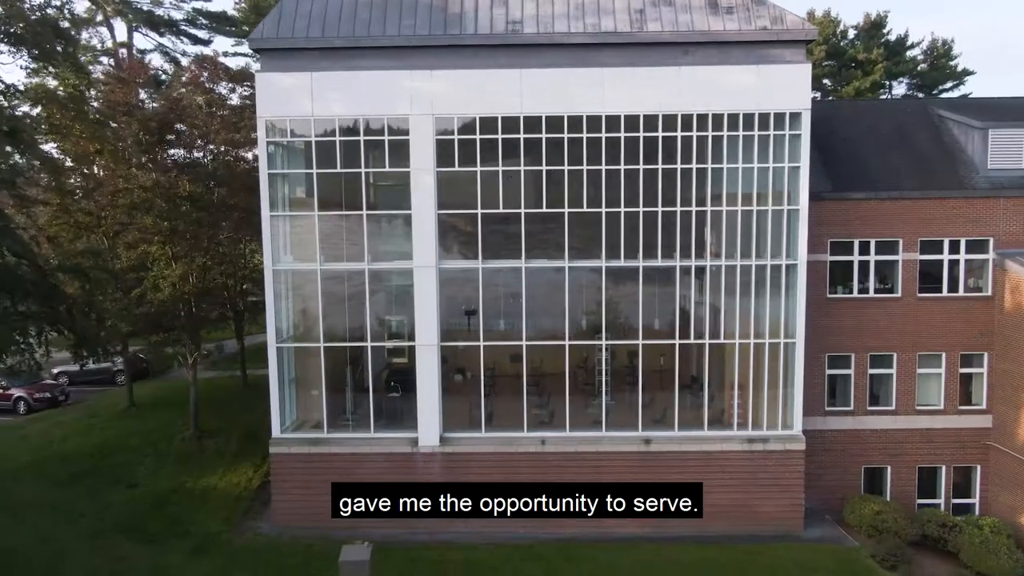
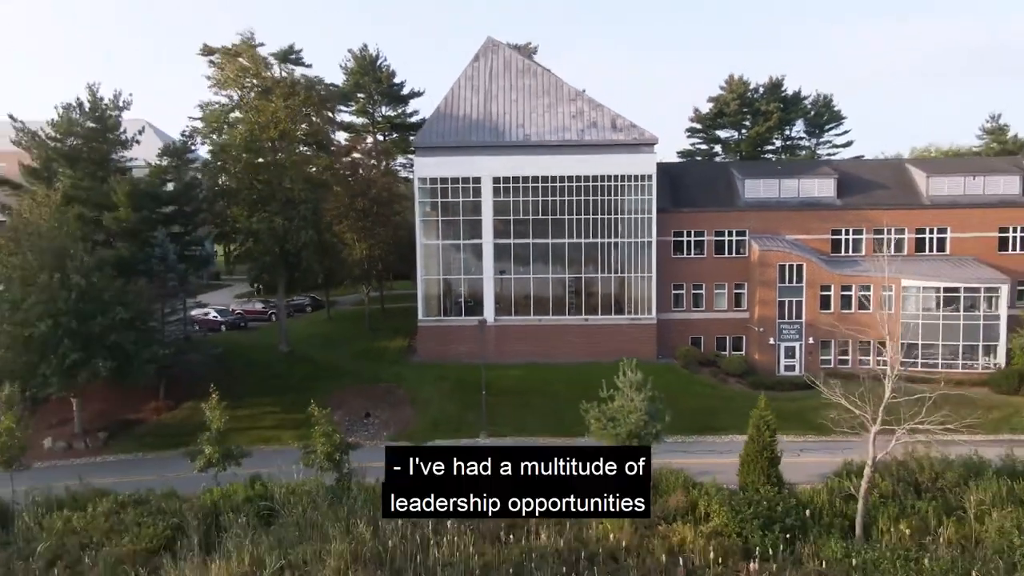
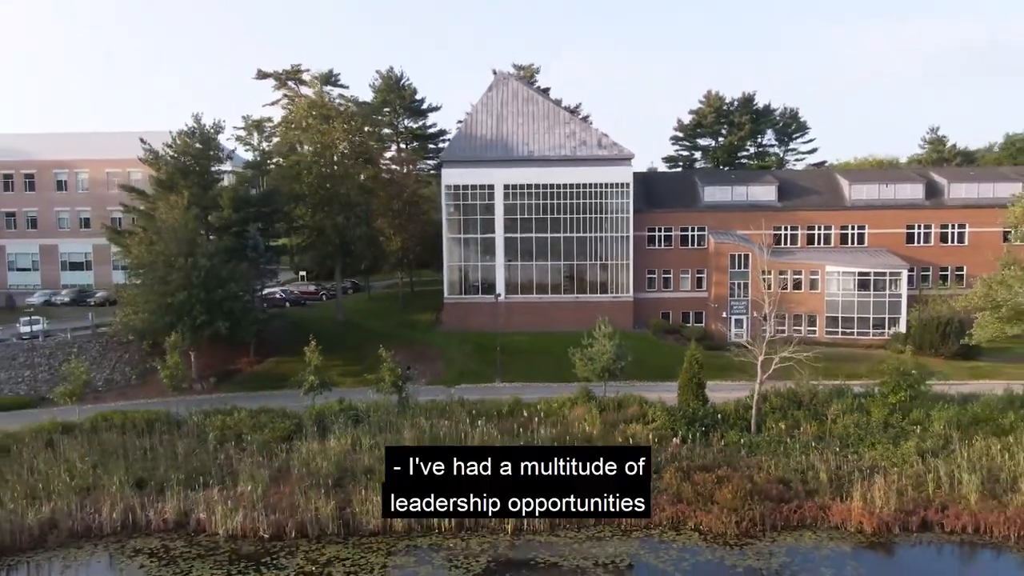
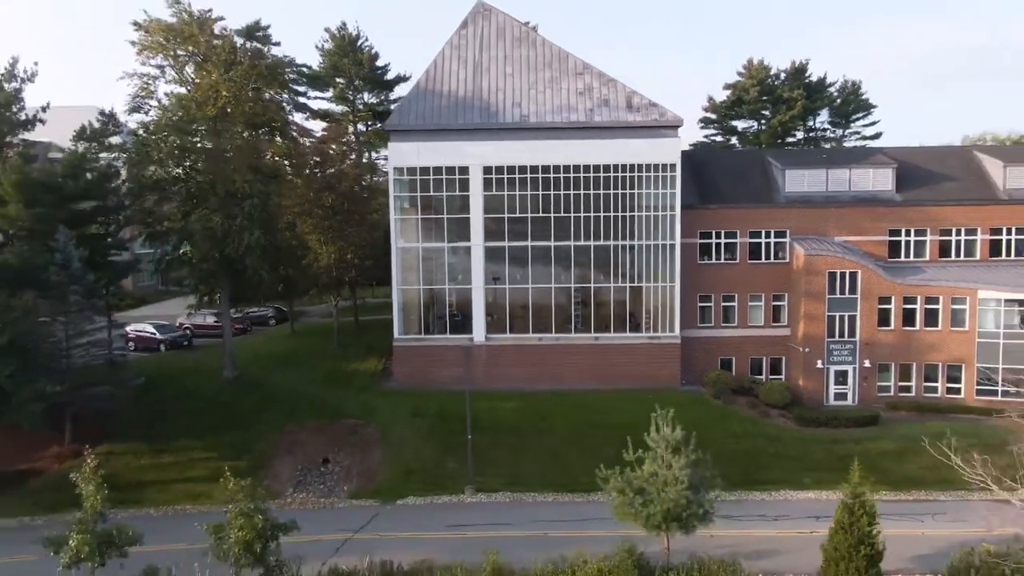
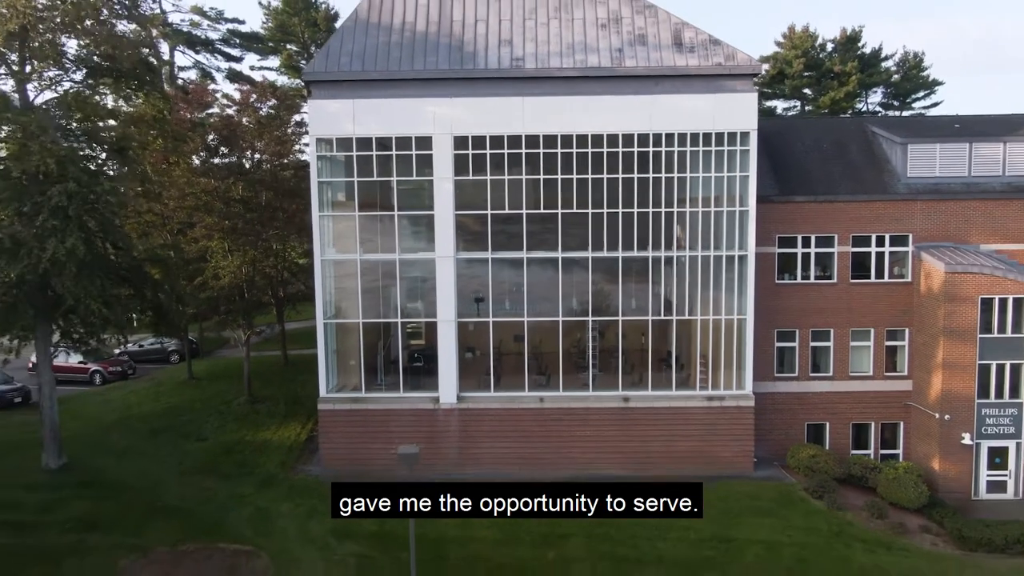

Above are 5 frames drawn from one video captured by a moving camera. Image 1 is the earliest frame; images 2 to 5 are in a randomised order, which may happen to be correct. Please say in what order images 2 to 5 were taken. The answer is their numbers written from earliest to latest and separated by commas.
5, 4, 2, 3
